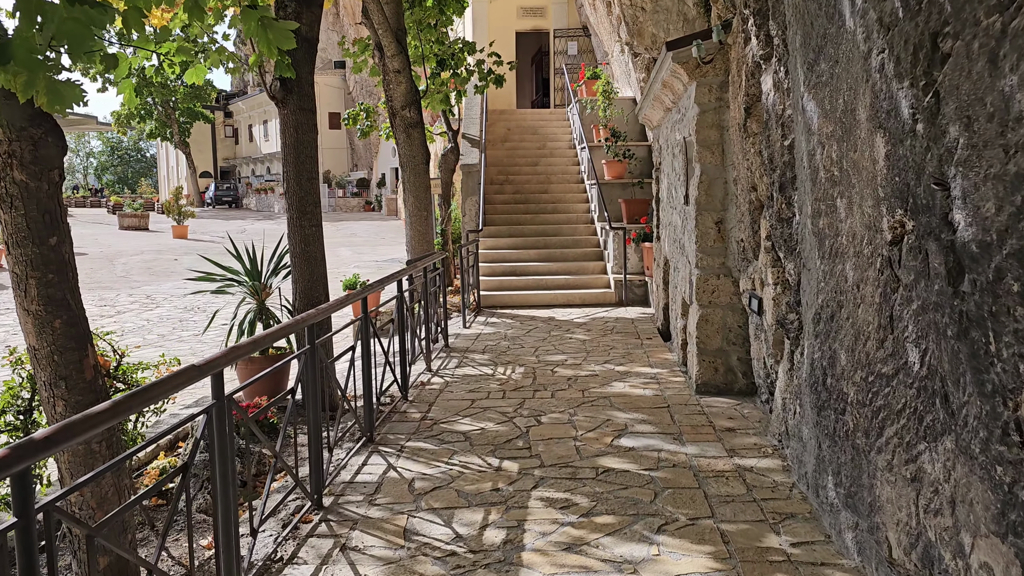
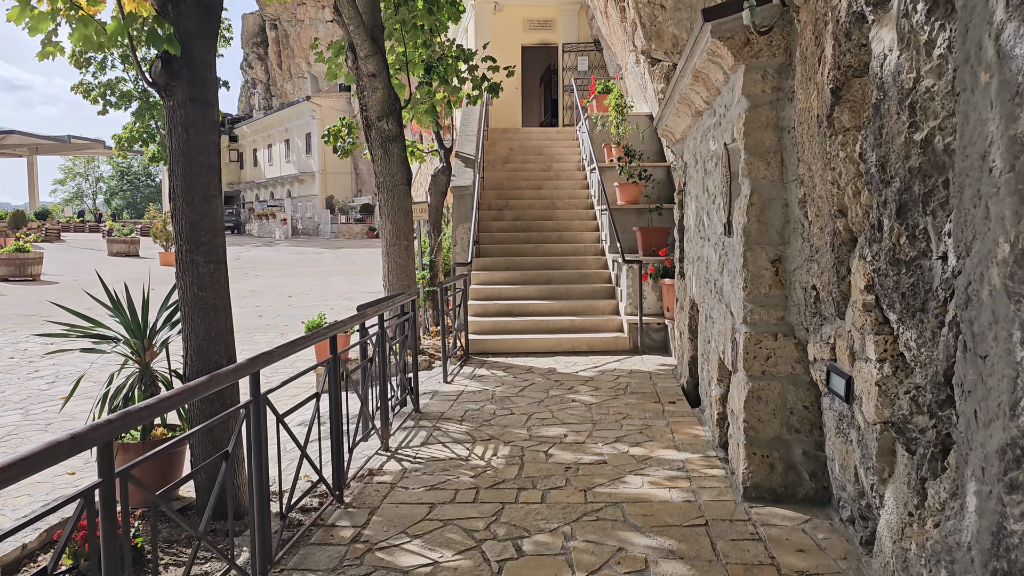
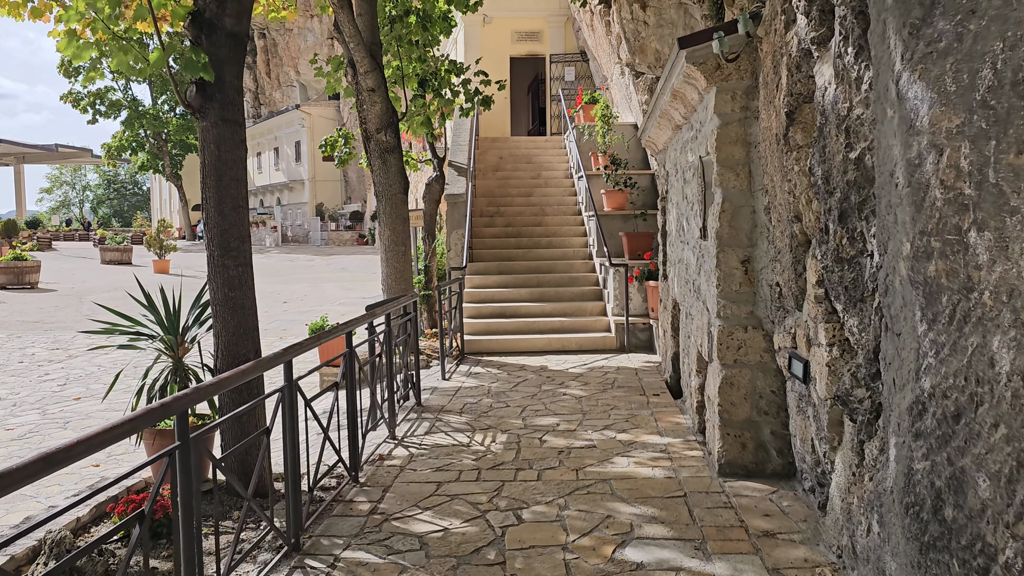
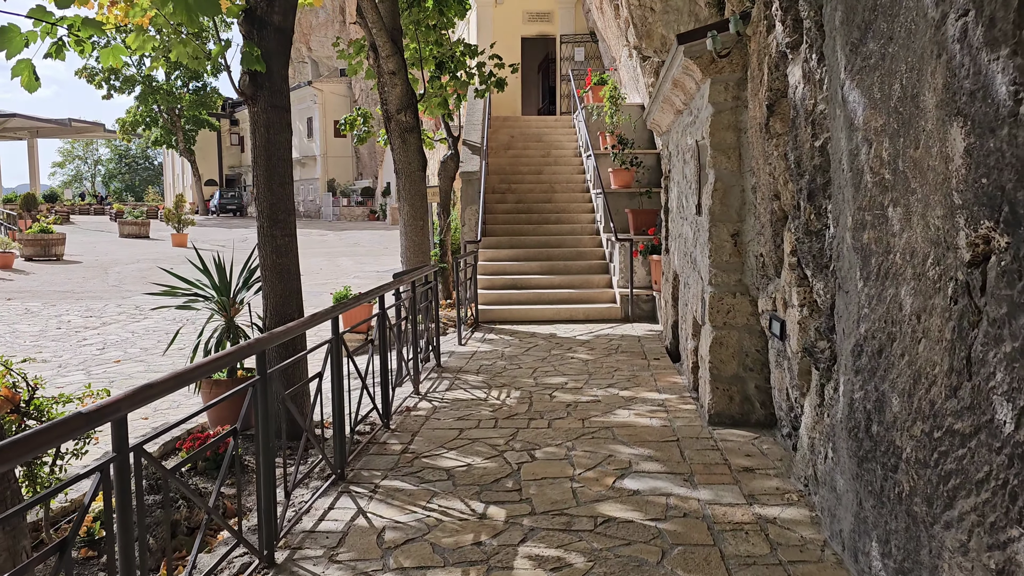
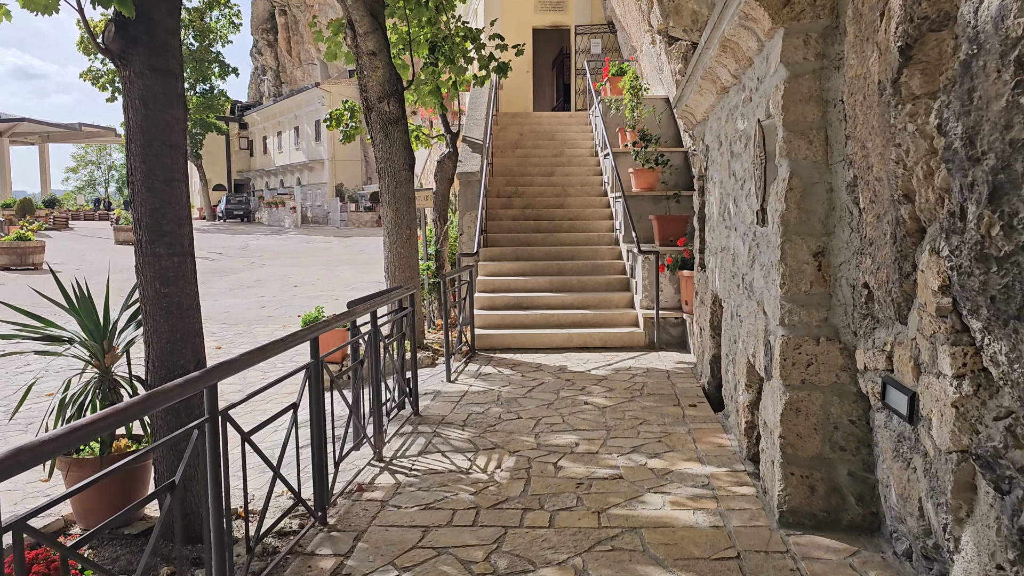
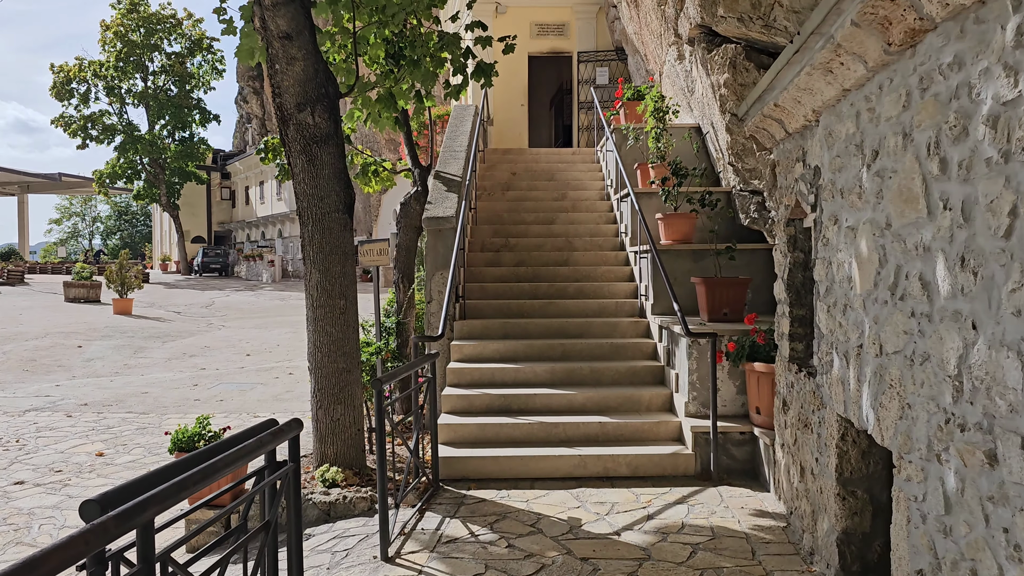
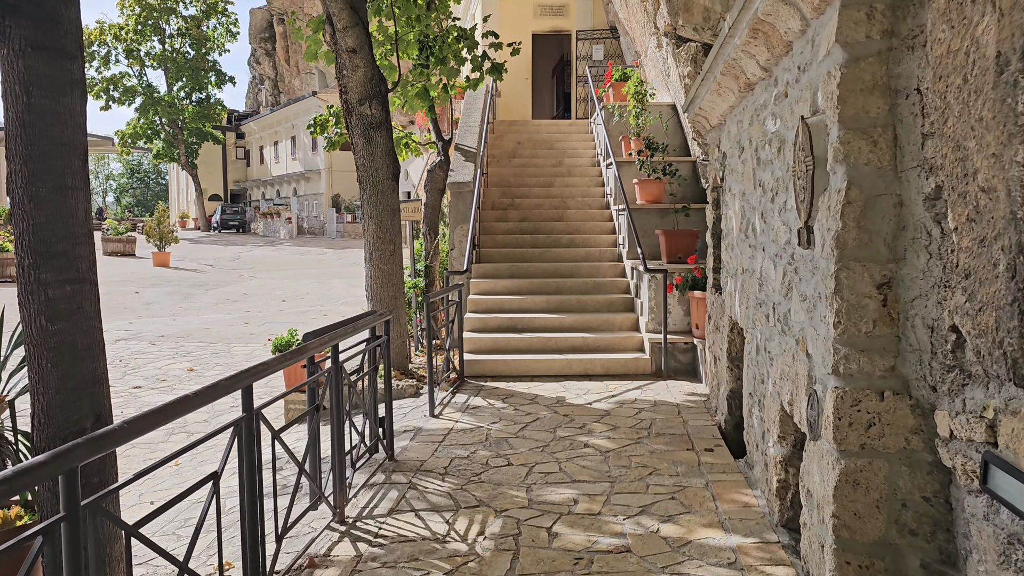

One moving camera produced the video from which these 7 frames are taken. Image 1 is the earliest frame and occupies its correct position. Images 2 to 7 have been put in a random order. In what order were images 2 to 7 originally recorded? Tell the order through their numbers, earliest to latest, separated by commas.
4, 3, 2, 5, 7, 6
